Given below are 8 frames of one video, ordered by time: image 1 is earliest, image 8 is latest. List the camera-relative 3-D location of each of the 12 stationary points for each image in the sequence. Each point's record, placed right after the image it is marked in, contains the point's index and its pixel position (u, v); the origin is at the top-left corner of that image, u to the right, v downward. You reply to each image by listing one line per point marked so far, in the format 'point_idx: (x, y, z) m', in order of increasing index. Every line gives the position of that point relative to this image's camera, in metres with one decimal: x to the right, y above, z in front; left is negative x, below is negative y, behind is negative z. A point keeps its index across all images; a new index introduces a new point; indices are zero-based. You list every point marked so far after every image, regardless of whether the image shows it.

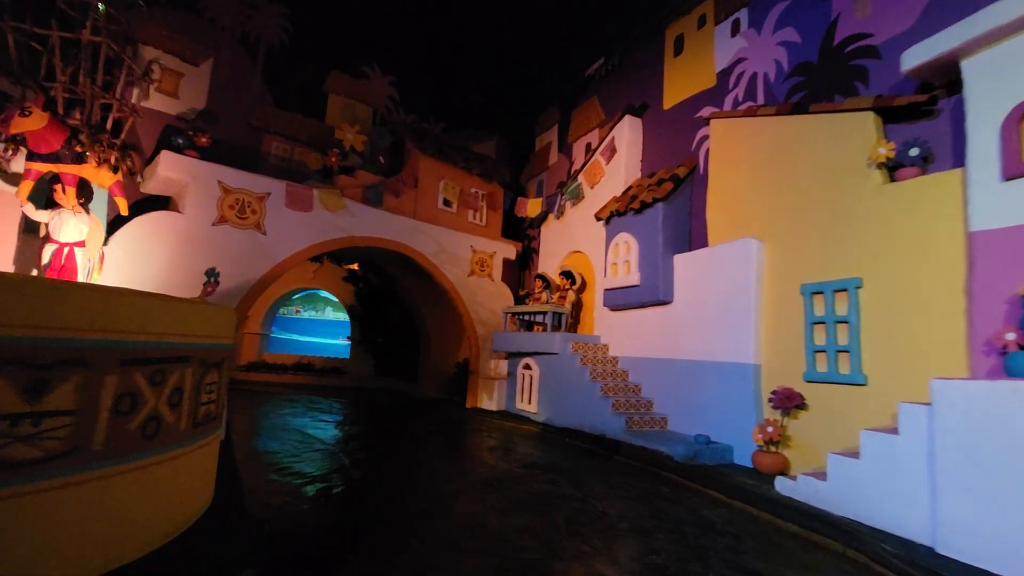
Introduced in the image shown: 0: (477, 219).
0: (-0.7, +1.4, +9.9) m
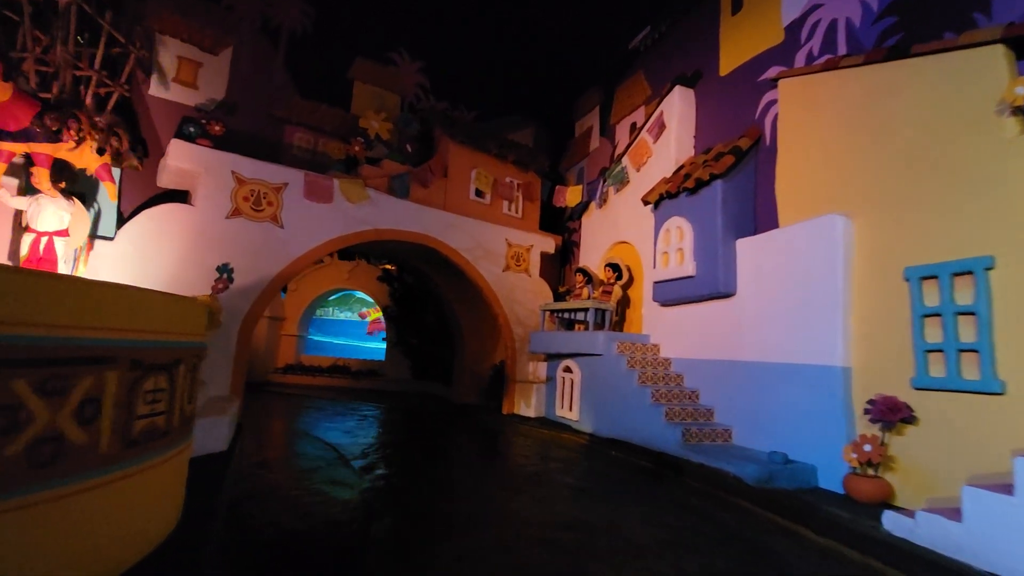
0: (0.0, +1.4, +9.2) m
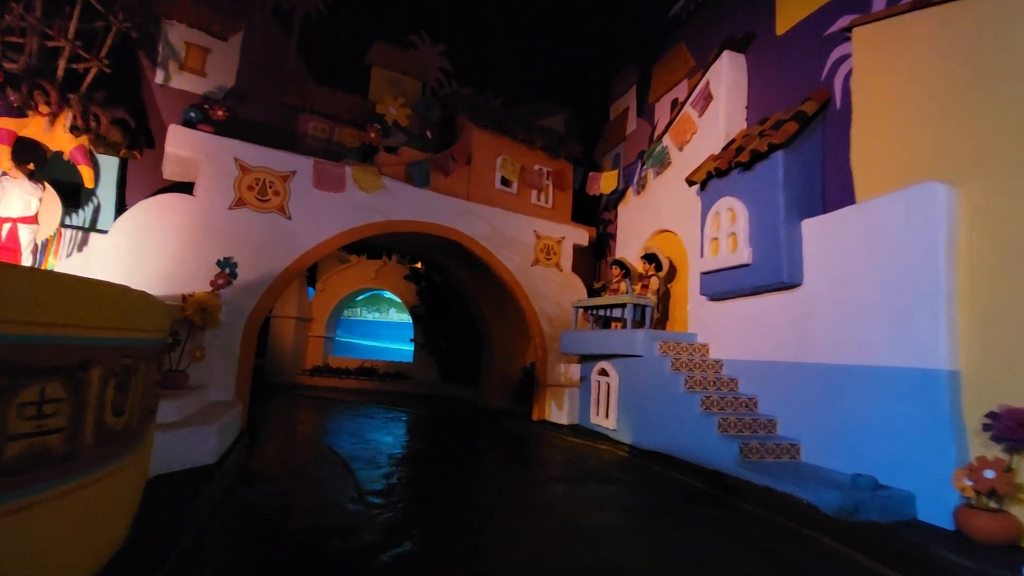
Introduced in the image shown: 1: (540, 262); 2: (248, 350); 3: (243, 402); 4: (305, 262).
0: (+0.5, +1.5, +8.5) m
1: (+0.5, +0.4, +8.1) m
2: (-2.9, -0.7, +5.5) m
3: (-3.0, -1.3, +5.5) m
4: (-2.5, +0.3, +5.9) m
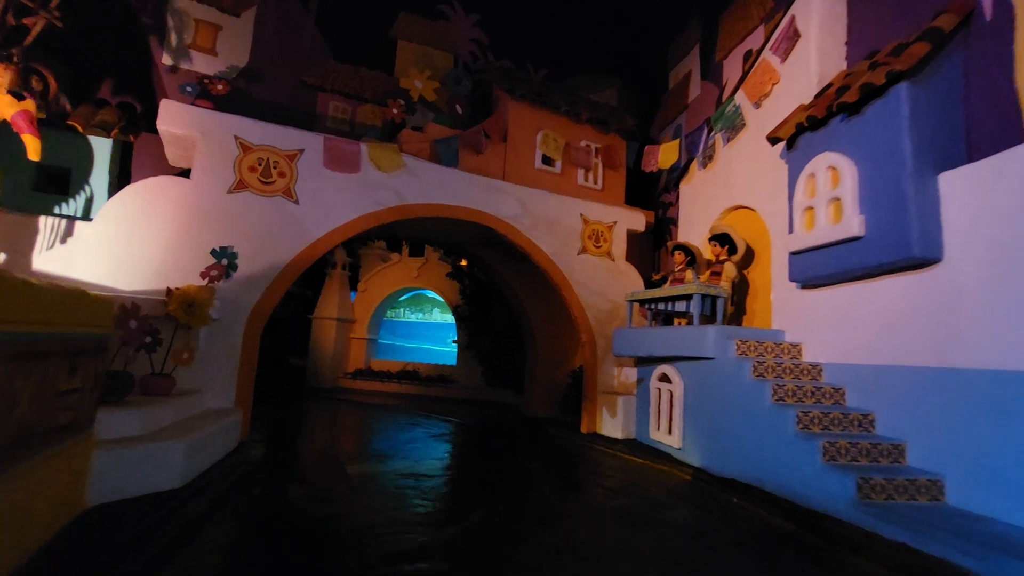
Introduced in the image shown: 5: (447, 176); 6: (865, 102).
0: (+1.2, +1.6, +7.4) m
1: (+1.1, +0.5, +7.0) m
2: (-2.6, -0.6, +4.9) m
3: (-2.7, -1.2, +4.9) m
4: (-2.1, +0.4, +5.2) m
5: (-0.8, +1.4, +6.1) m
6: (+2.9, +1.5, +4.0) m
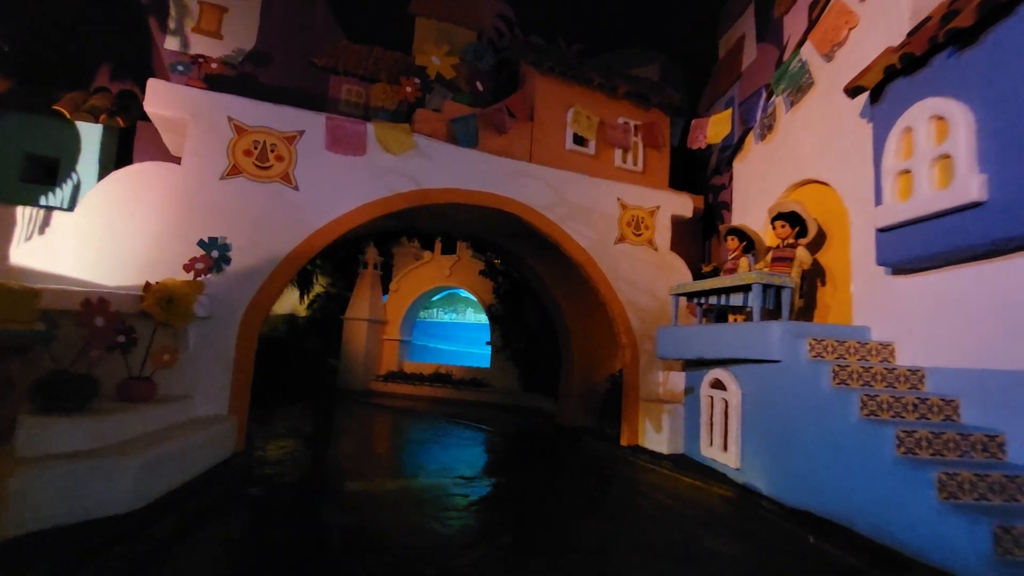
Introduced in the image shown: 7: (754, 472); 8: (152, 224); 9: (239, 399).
0: (+1.6, +1.7, +6.6) m
1: (+1.4, +0.6, +6.2) m
2: (-2.4, -0.6, +4.4) m
3: (-2.5, -1.2, +4.4) m
4: (-1.9, +0.4, +4.7) m
5: (-0.5, +1.4, +5.5) m
6: (+2.9, +1.6, +3.1) m
7: (+2.1, -1.6, +4.3) m
8: (-3.1, +0.6, +4.2) m
9: (-2.4, -1.0, +4.4) m
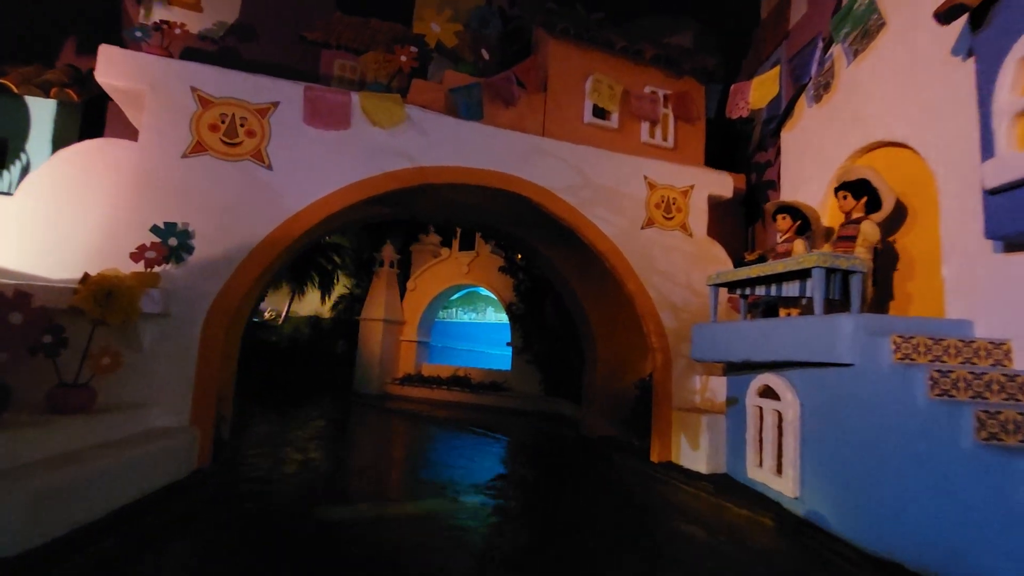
0: (+1.7, +1.8, +5.8) m
1: (+1.6, +0.7, +5.4) m
2: (-2.4, -0.5, +3.9) m
3: (-2.4, -1.1, +3.9) m
4: (-1.8, +0.5, +4.1) m
5: (-0.4, +1.5, +4.8) m
6: (+2.8, +1.7, +2.2) m
7: (+2.1, -1.5, +3.4) m
8: (-3.1, +0.6, +3.7) m
9: (-2.4, -0.9, +3.9) m
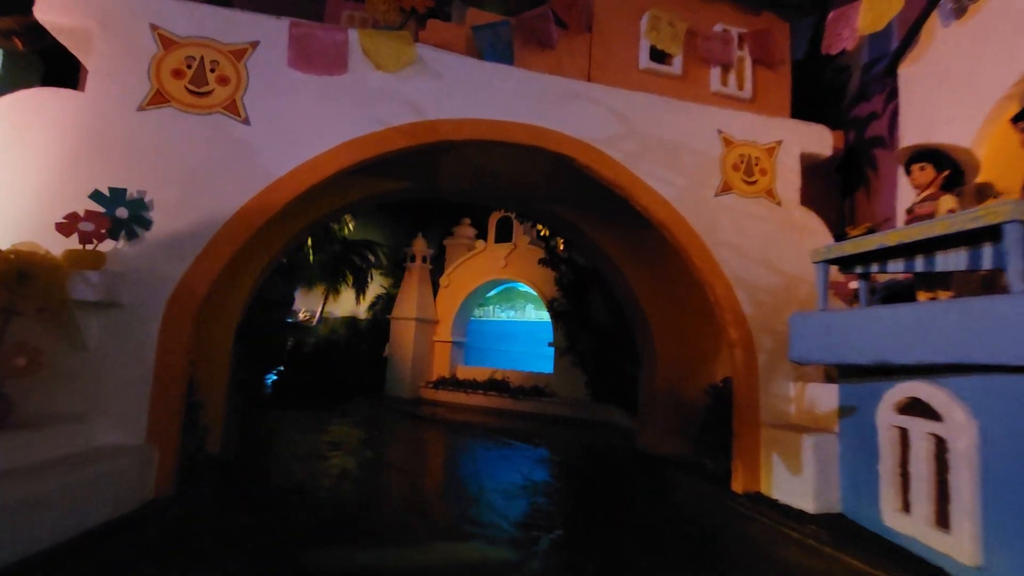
0: (+2.1, +1.9, +4.7) m
1: (+1.9, +0.9, +4.3) m
2: (-2.1, -0.4, +3.1) m
3: (-2.2, -1.0, +3.1) m
4: (-1.6, +0.6, +3.3) m
5: (-0.2, +1.6, +3.8) m
6: (+2.9, +1.9, +1.0) m
7: (+2.3, -1.3, +2.2) m
8: (-2.9, +0.7, +3.0) m
9: (-2.2, -0.8, +3.1) m
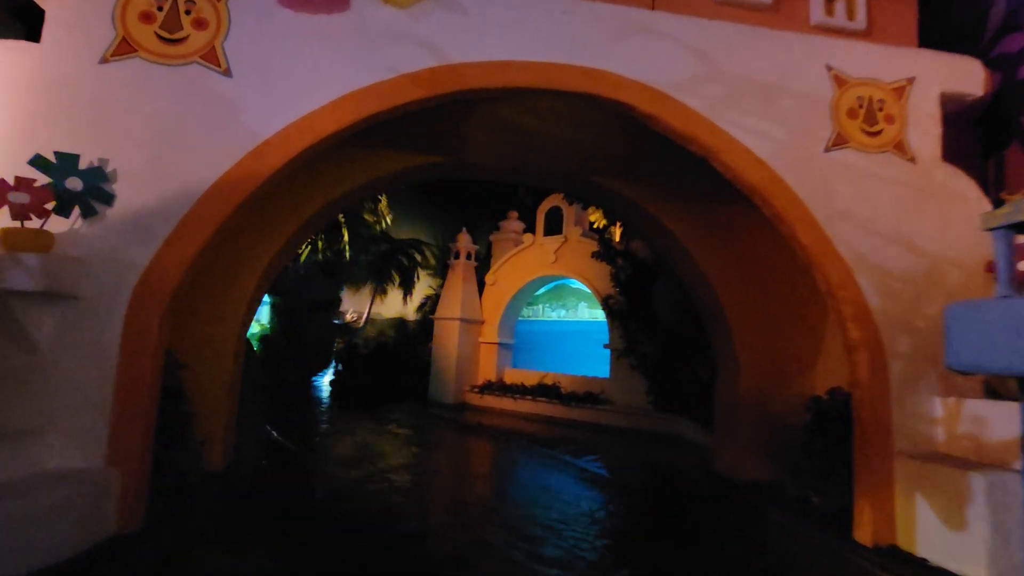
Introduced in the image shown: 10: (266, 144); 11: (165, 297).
0: (+2.4, +2.0, +3.6) m
1: (+2.2, +1.0, +3.3) m
2: (-1.9, -0.4, +2.5) m
3: (-2.0, -0.9, +2.5) m
4: (-1.4, +0.7, +2.7) m
5: (+0.1, +1.7, +3.1) m
6: (+2.8, +2.0, -0.1) m
7: (+2.4, -1.2, +1.2) m
8: (-2.7, +0.8, +2.5) m
9: (-1.9, -0.8, +2.5) m
10: (-1.4, +0.8, +2.7) m
11: (-1.8, 0.0, +2.5) m
